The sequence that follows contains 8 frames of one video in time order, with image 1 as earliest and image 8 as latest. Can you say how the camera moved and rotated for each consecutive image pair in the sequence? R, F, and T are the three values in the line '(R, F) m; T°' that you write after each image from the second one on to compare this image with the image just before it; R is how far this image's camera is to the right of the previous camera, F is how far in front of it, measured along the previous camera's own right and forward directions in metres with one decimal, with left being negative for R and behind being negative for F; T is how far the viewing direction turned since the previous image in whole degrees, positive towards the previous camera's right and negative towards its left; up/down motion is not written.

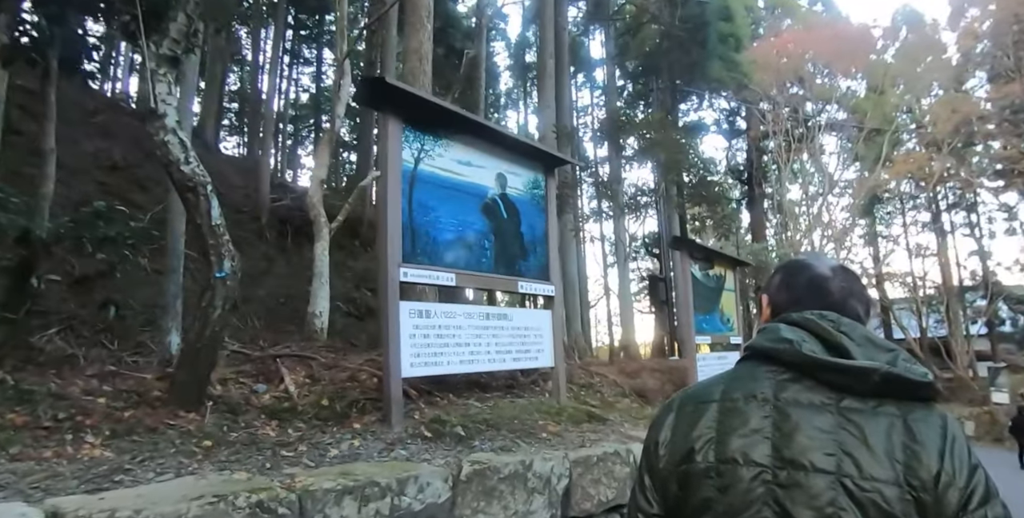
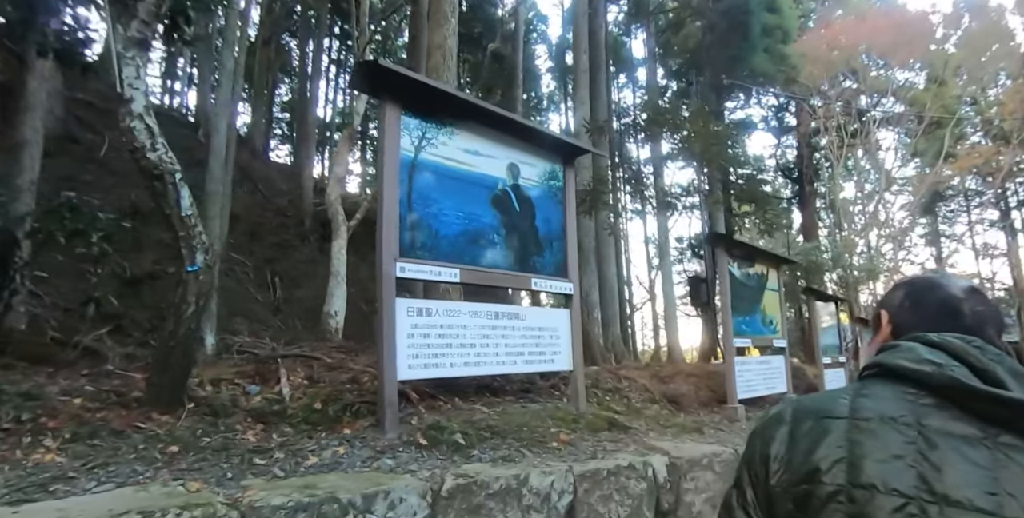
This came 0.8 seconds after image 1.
(+0.3, +0.4) m; -4°
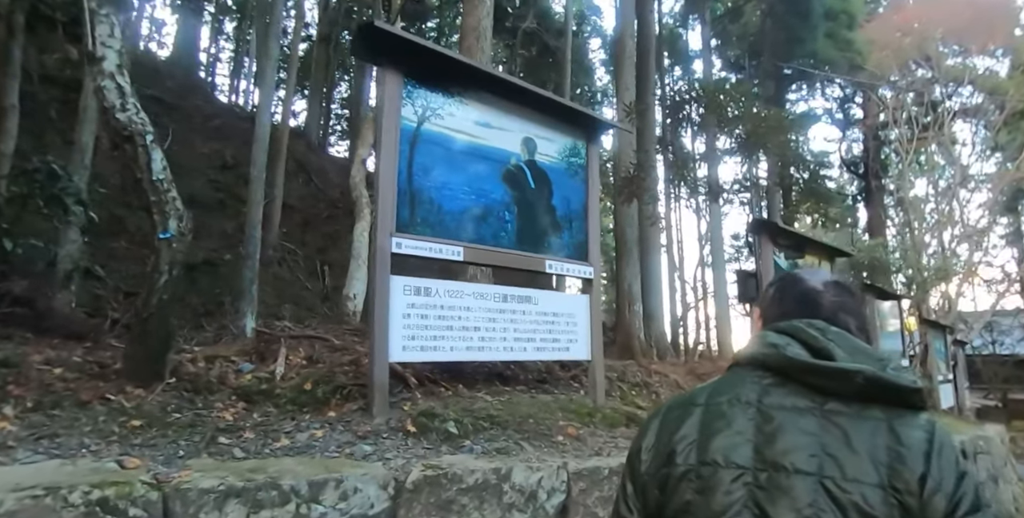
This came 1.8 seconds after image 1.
(+0.3, +0.3) m; -5°
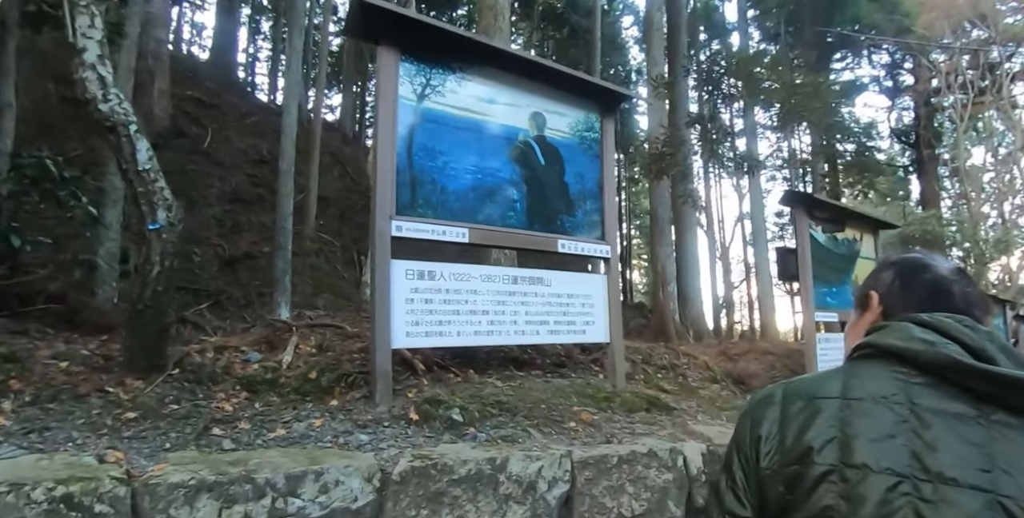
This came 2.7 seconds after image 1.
(+0.2, +0.2) m; -4°
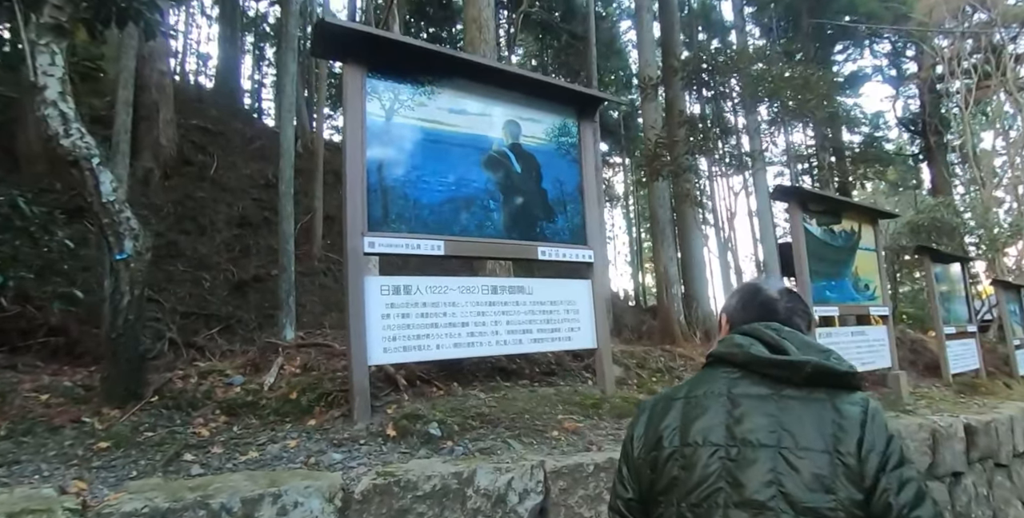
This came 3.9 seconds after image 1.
(+0.2, 0.0) m; -1°
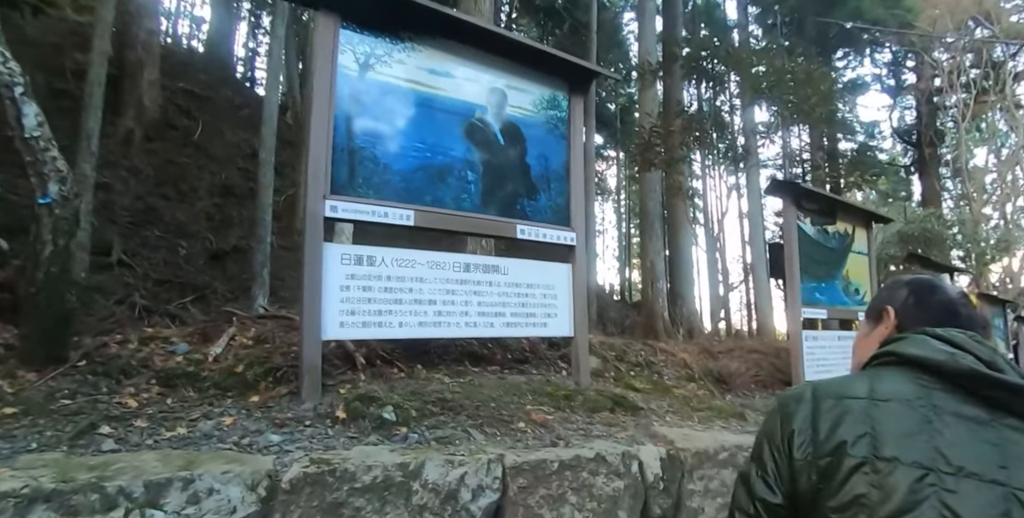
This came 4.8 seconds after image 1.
(+0.1, +0.3) m; +1°
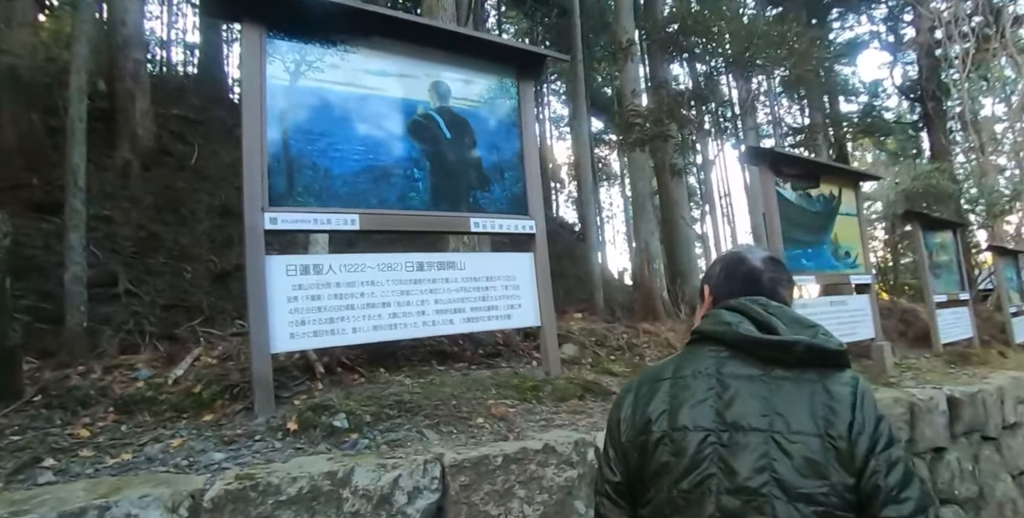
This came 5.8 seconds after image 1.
(+0.4, 0.0) m; -1°
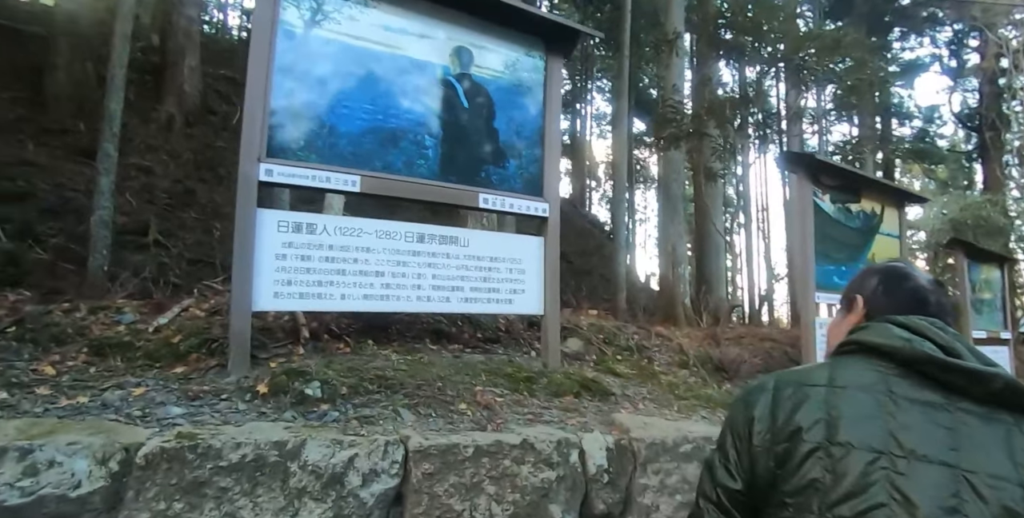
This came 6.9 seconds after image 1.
(+0.1, +0.2) m; -3°
